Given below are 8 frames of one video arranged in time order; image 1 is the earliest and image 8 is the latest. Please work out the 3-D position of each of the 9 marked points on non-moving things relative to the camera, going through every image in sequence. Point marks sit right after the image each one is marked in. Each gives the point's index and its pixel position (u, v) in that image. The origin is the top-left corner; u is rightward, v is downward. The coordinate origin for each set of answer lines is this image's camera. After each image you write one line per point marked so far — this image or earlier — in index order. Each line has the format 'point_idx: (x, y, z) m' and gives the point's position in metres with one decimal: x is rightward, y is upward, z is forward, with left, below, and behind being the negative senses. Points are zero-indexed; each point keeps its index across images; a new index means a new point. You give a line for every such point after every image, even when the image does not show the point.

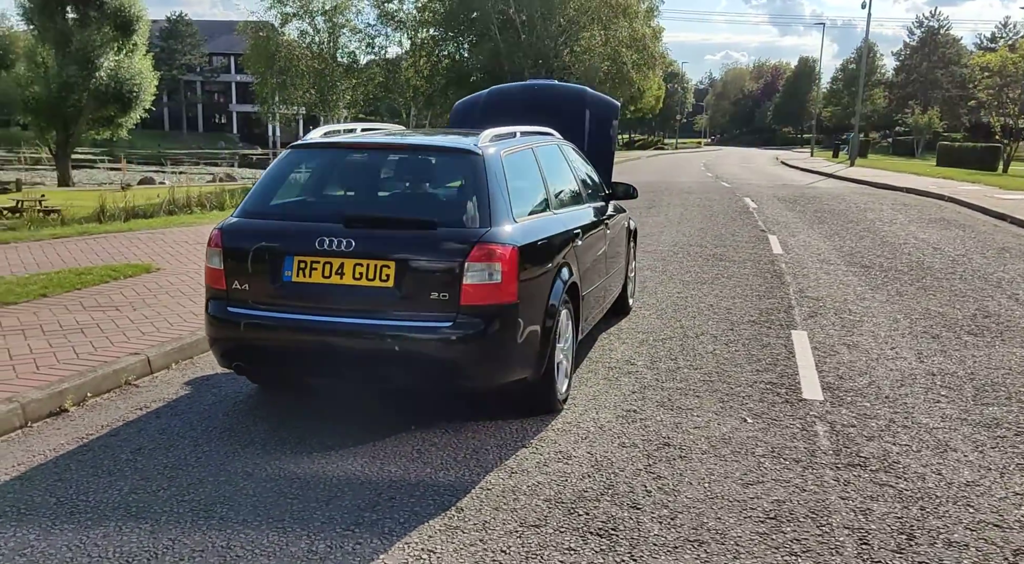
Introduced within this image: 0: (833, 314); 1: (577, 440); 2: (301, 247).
0: (+3.2, -0.3, +8.7) m
1: (+0.3, -0.8, +4.6) m
2: (-1.1, +0.2, +4.5) m
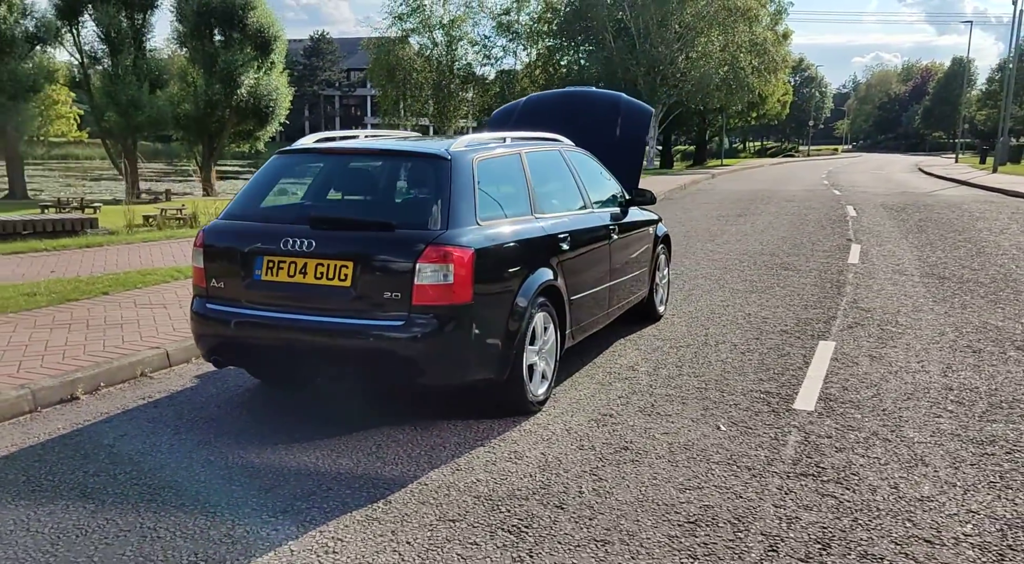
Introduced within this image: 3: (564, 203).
0: (+3.5, -0.4, +8.4) m
1: (+0.1, -0.8, +4.7) m
2: (-1.3, +0.2, +4.7) m
3: (+0.3, +0.5, +6.0) m
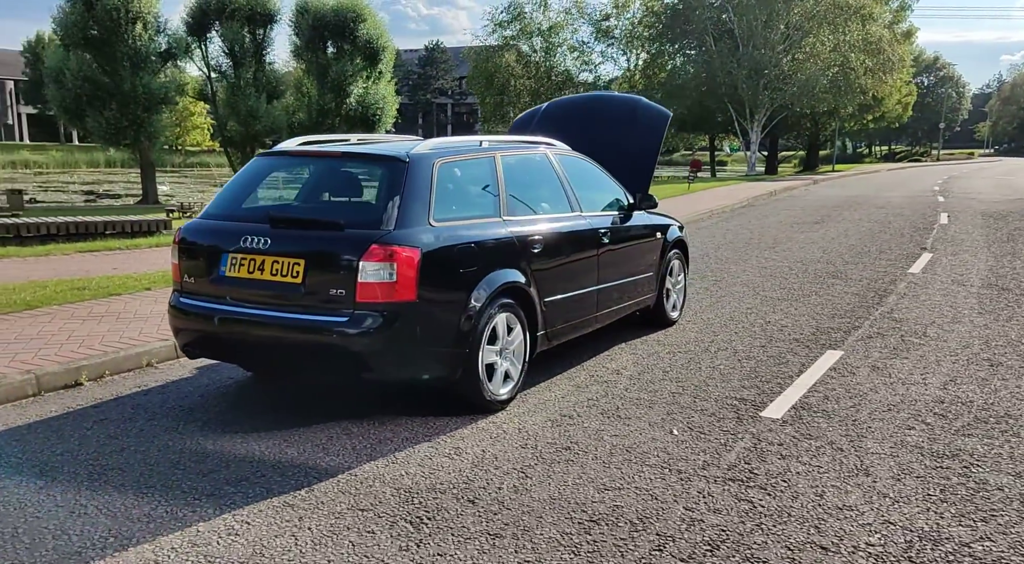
0: (+3.6, -0.5, +8.1) m
1: (-0.2, -0.8, +4.7) m
2: (-1.6, +0.2, +4.9) m
3: (+0.2, +0.5, +6.0) m
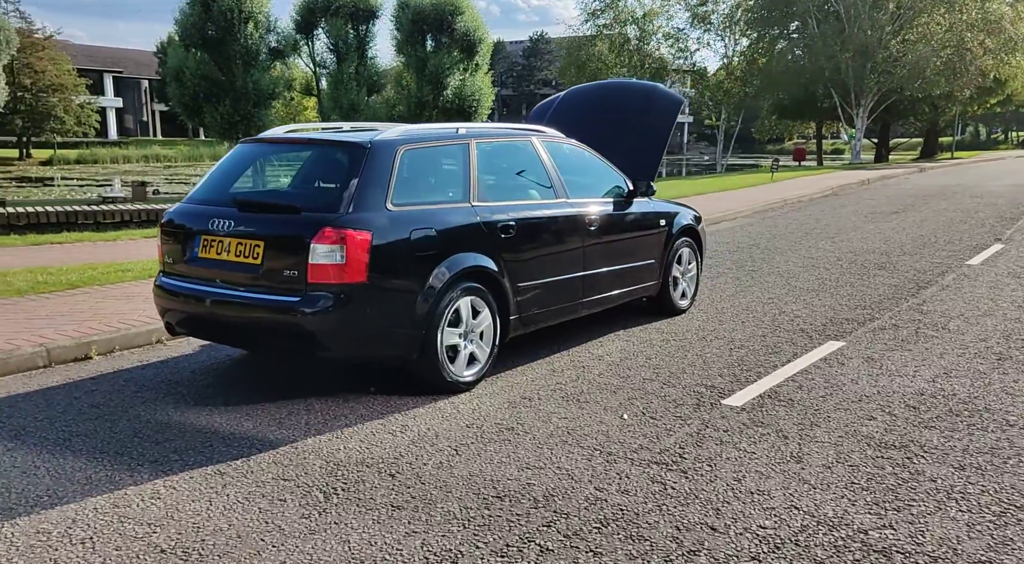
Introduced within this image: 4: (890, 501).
0: (+3.6, -0.4, +7.9) m
1: (-0.4, -0.8, +4.9) m
2: (-1.8, +0.3, +5.2) m
3: (+0.1, +0.6, +6.1) m
4: (+1.6, -0.9, +3.8) m
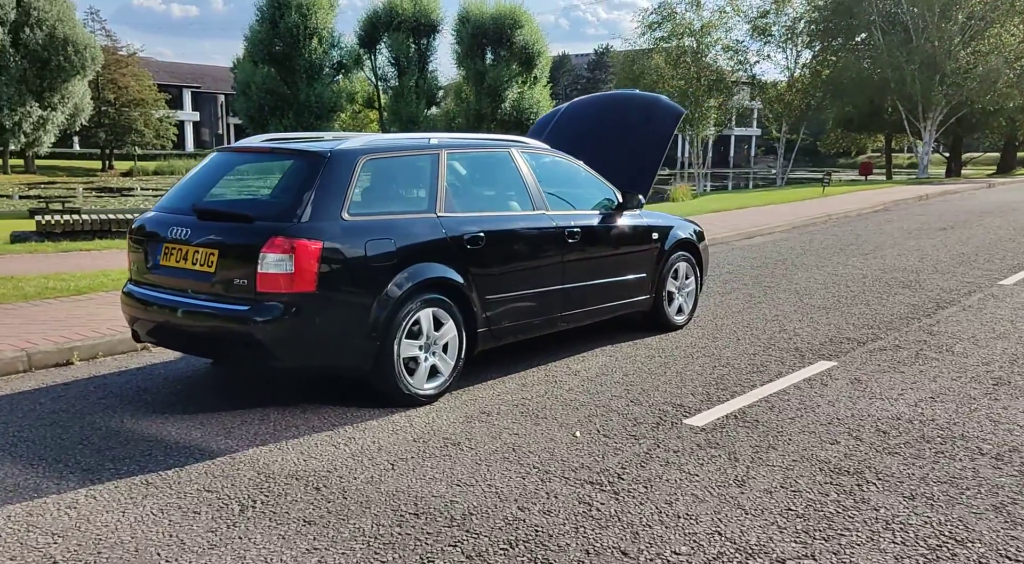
0: (+3.5, -0.6, +7.6) m
1: (-0.7, -0.8, +4.8) m
2: (-2.1, +0.3, +5.3) m
3: (-0.1, +0.5, +6.1) m
4: (+1.3, -1.0, +3.6) m
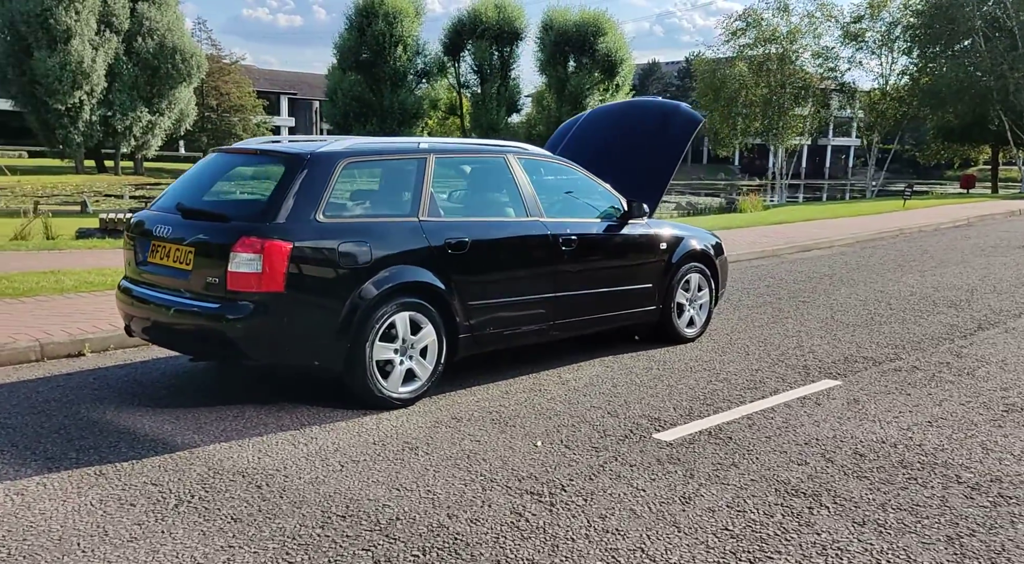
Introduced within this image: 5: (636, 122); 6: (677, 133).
0: (+3.5, -0.7, +7.3) m
1: (-0.9, -0.8, +4.9) m
2: (-2.2, +0.3, +5.4) m
3: (-0.2, +0.5, +6.1) m
4: (+0.9, -1.1, +3.5) m
5: (+1.2, +1.5, +8.6) m
6: (+1.5, +1.4, +8.3) m
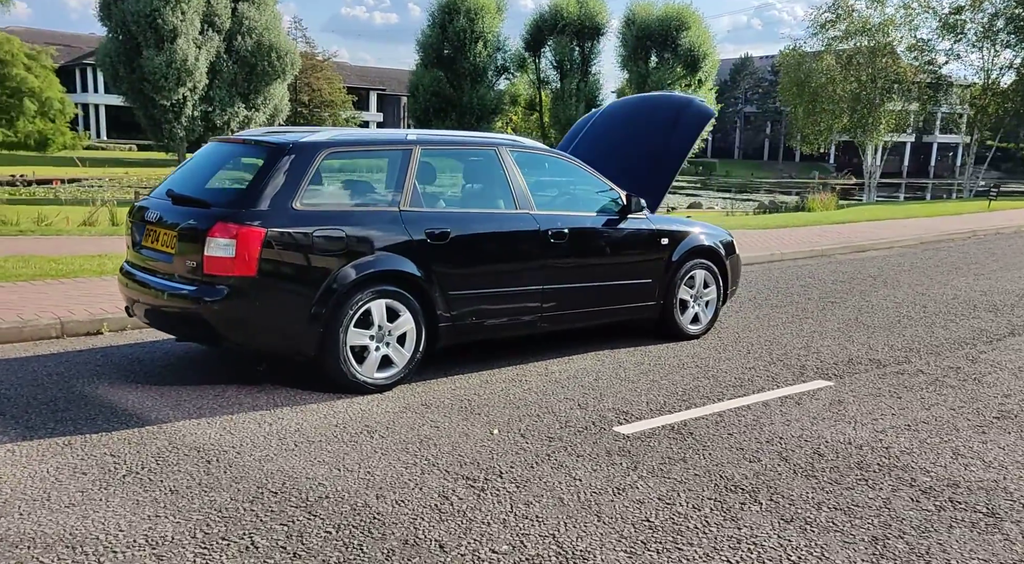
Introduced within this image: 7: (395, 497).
0: (+3.5, -0.8, +7.1) m
1: (-1.1, -0.8, +5.1) m
2: (-2.3, +0.4, +5.7) m
3: (-0.3, +0.6, +6.2) m
4: (+0.6, -1.0, +3.5) m
5: (+1.3, +1.6, +8.5) m
6: (+1.6, +1.4, +8.2) m
7: (-0.5, -0.9, +3.8) m
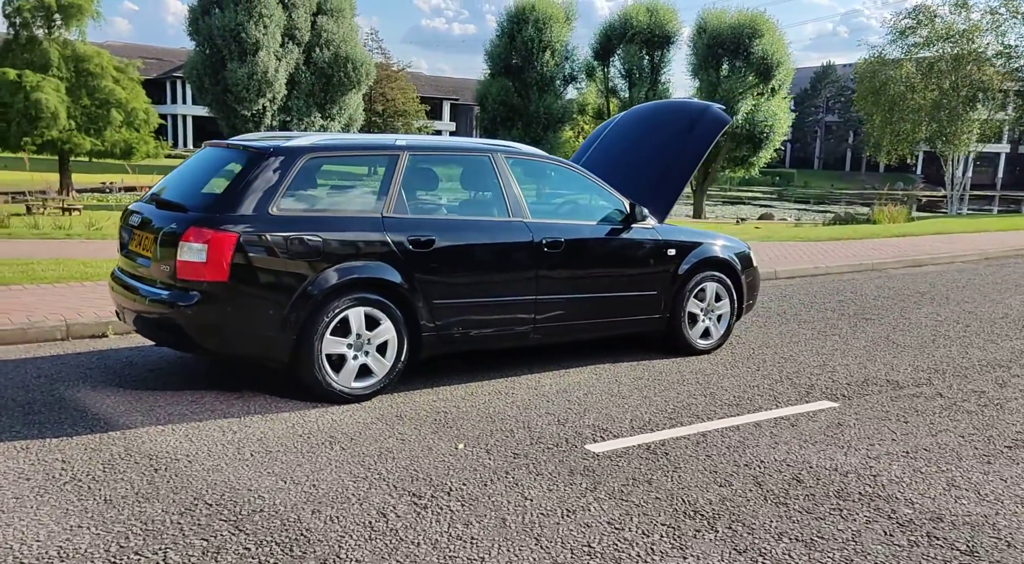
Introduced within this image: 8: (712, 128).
0: (+3.5, -0.9, +6.7) m
1: (-1.3, -0.8, +5.0) m
2: (-2.4, +0.4, +5.7) m
3: (-0.3, +0.5, +6.1) m
4: (+0.3, -1.1, +3.3) m
5: (+1.4, +1.5, +8.3) m
6: (+1.7, +1.3, +8.0) m
7: (-0.8, -1.0, +3.7) m
8: (+1.8, +1.3, +7.9) m
